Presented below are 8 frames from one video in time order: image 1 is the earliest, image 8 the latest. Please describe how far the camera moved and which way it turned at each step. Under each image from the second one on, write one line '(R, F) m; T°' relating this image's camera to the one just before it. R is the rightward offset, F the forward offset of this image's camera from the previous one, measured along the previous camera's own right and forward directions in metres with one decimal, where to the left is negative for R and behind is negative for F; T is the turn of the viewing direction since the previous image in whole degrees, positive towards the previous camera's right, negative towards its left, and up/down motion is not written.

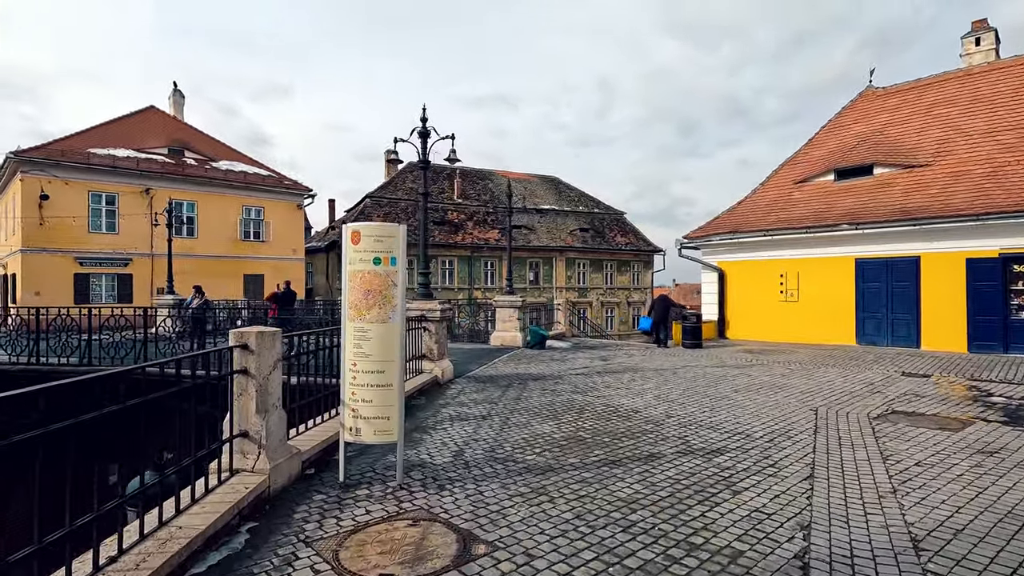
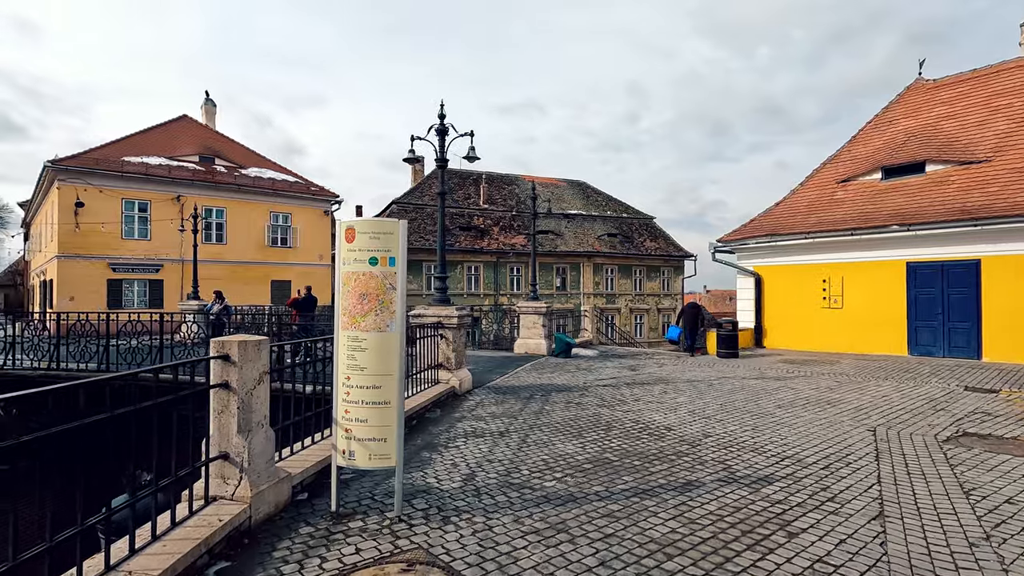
(+0.1, +0.6) m; -3°
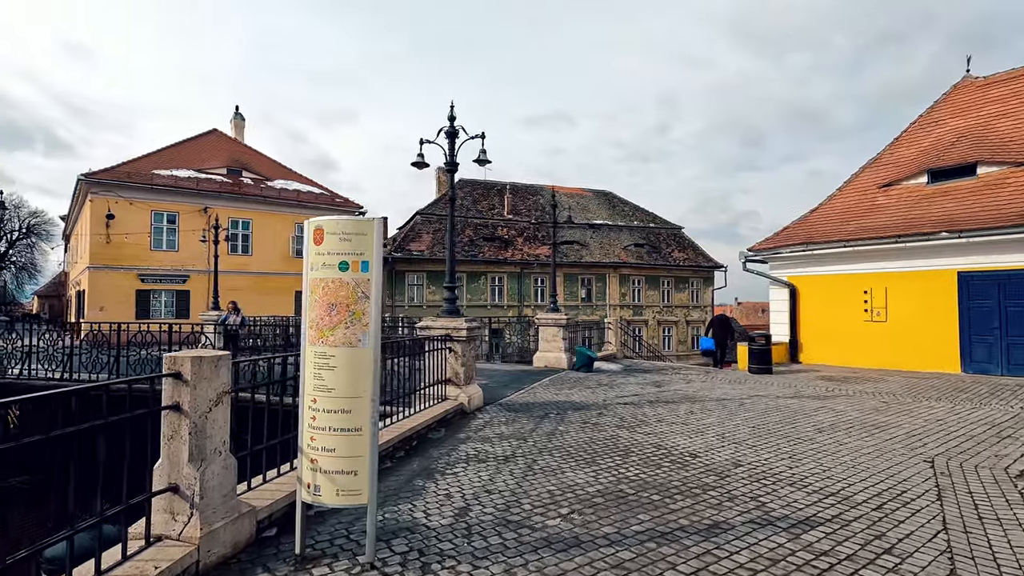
(+0.2, +0.6) m; -3°
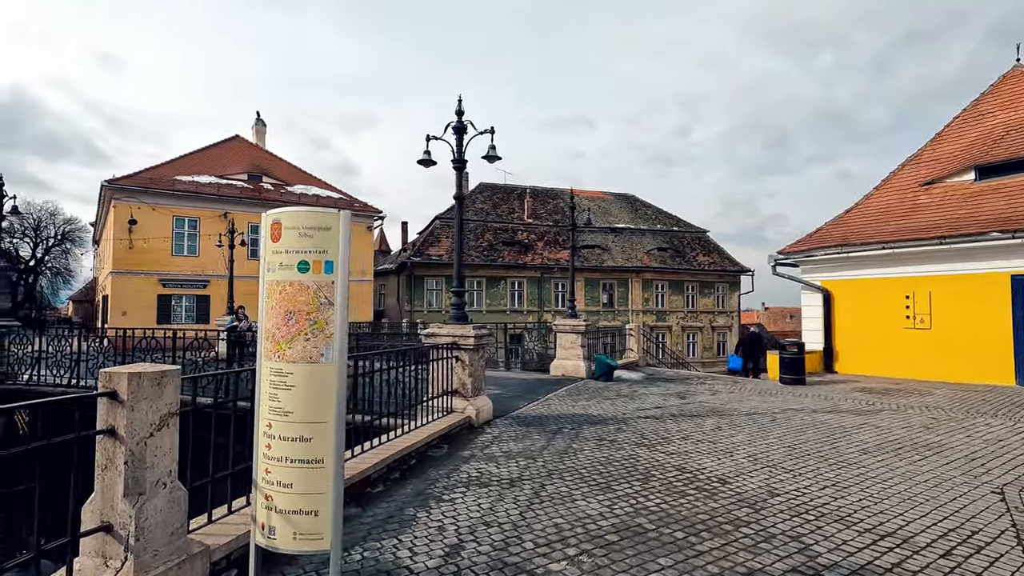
(+0.2, +0.6) m; -2°
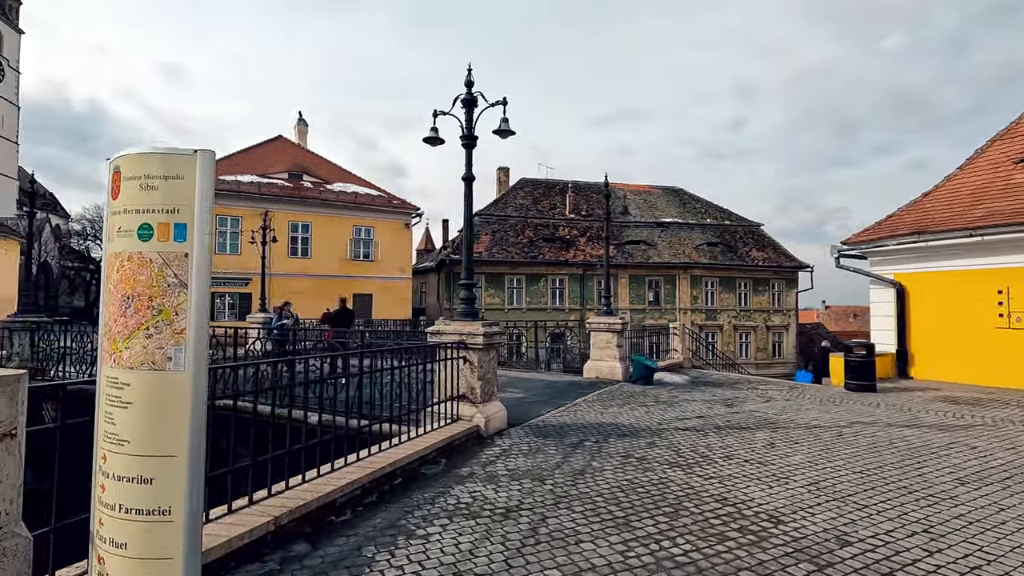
(+0.4, +1.0) m; -5°
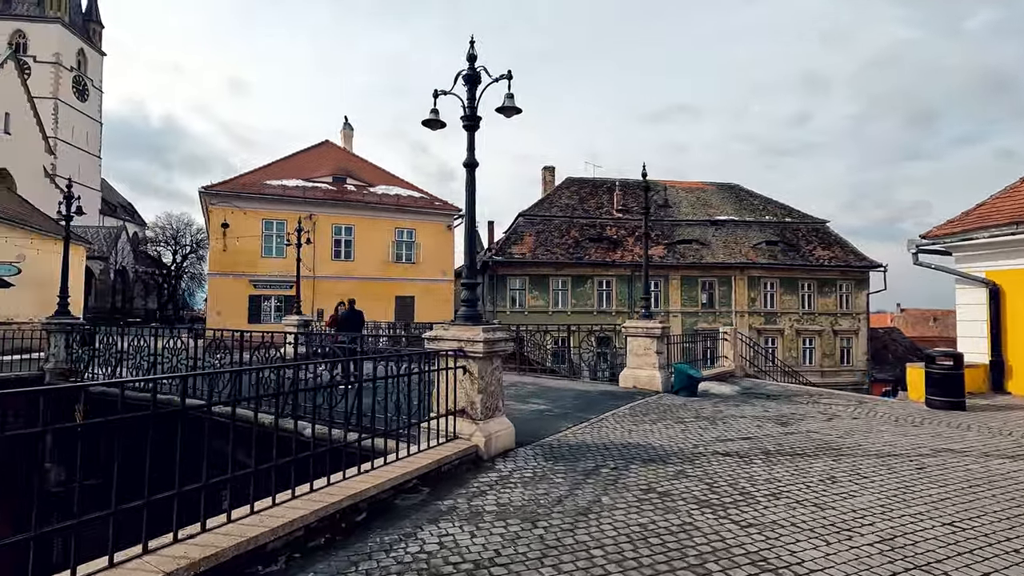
(+0.6, +1.0) m; -6°
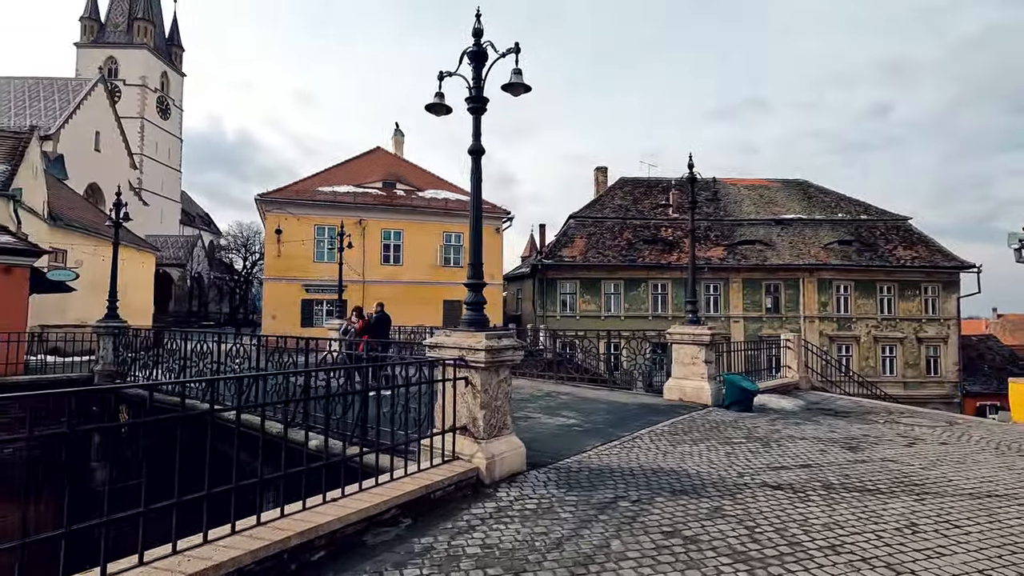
(+0.5, +0.8) m; -6°
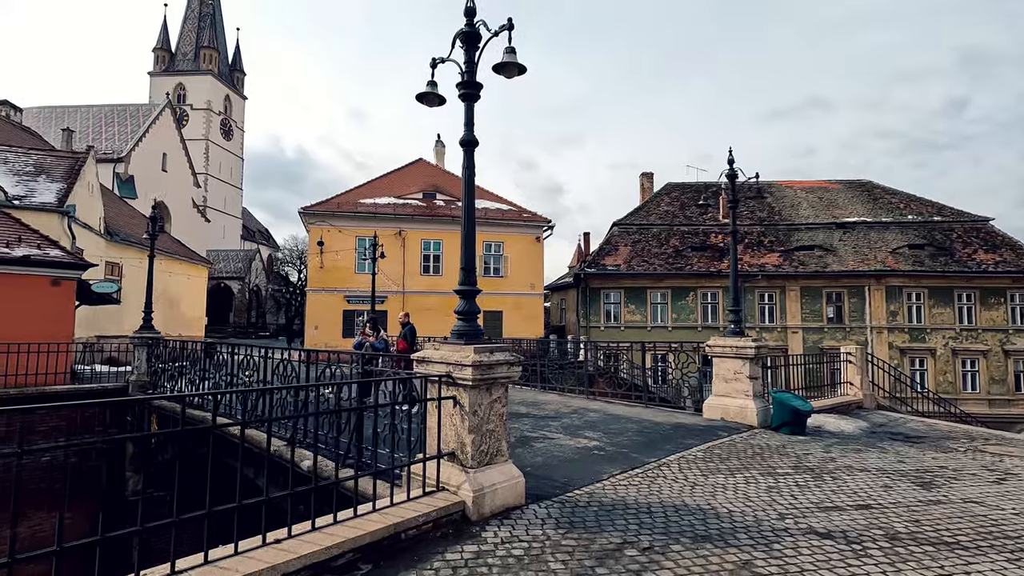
(+0.5, +0.7) m; -5°
